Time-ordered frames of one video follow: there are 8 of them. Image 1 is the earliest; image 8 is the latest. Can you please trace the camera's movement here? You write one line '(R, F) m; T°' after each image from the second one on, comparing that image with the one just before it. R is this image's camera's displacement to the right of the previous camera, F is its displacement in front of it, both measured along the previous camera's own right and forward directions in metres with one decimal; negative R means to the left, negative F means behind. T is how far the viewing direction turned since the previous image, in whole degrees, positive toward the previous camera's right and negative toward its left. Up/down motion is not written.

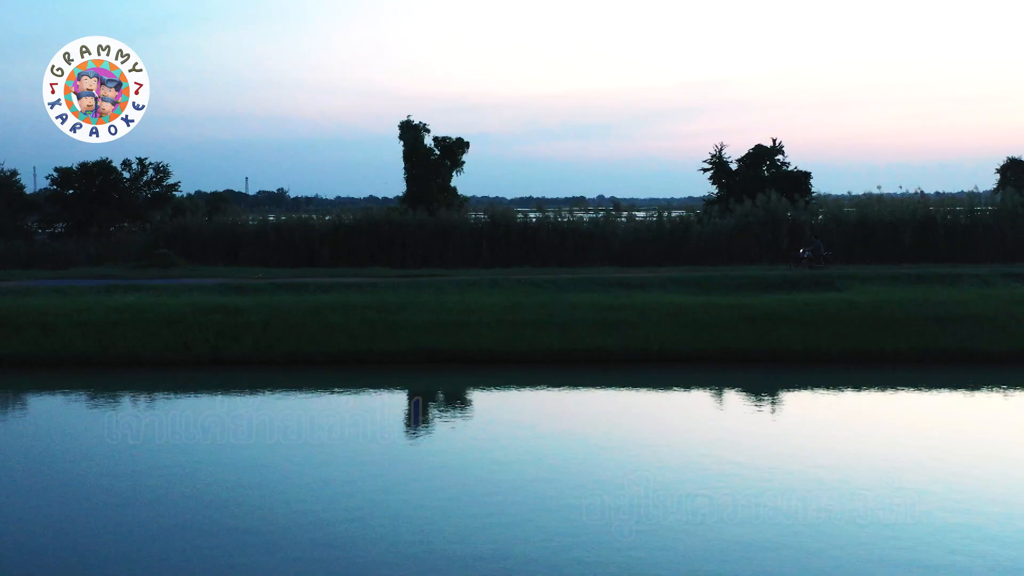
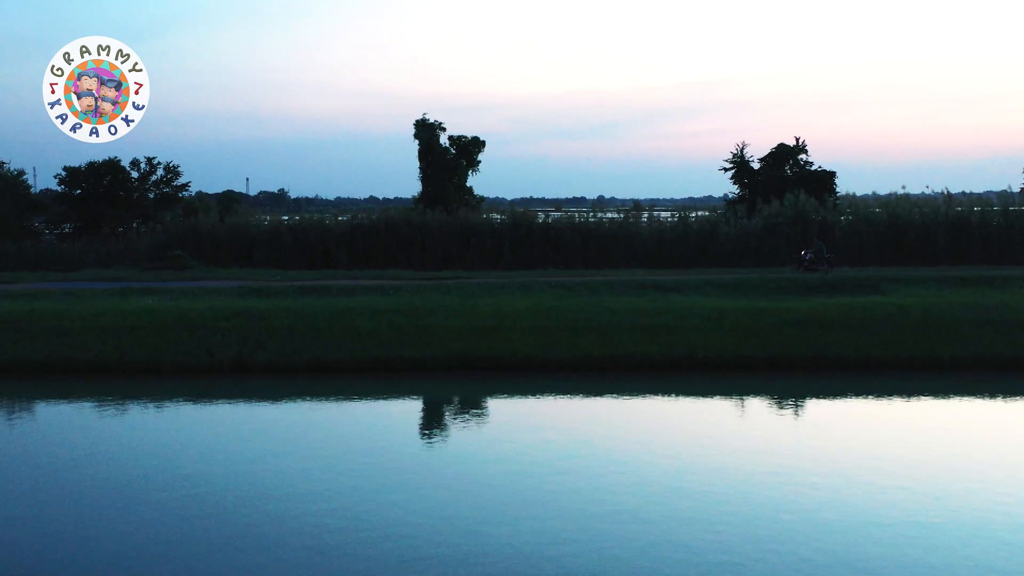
(-0.7, +0.7) m; 0°
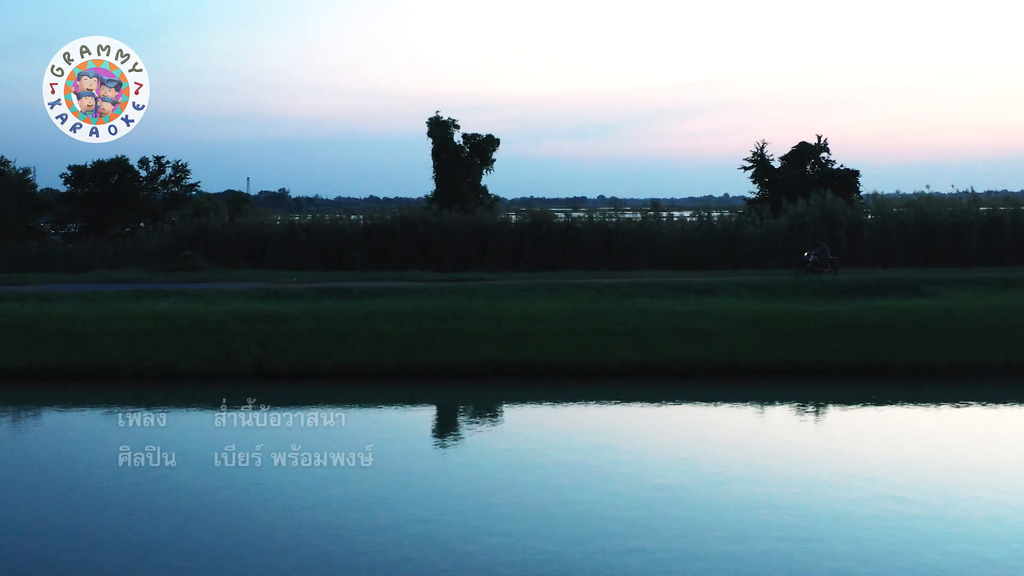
(-0.6, +0.7) m; 0°
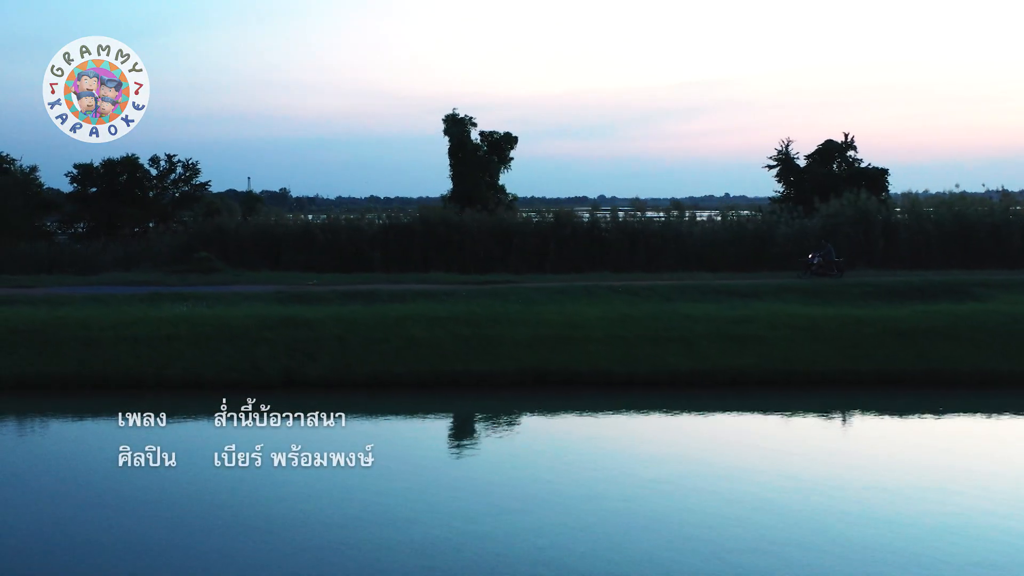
(-0.7, +0.8) m; 0°
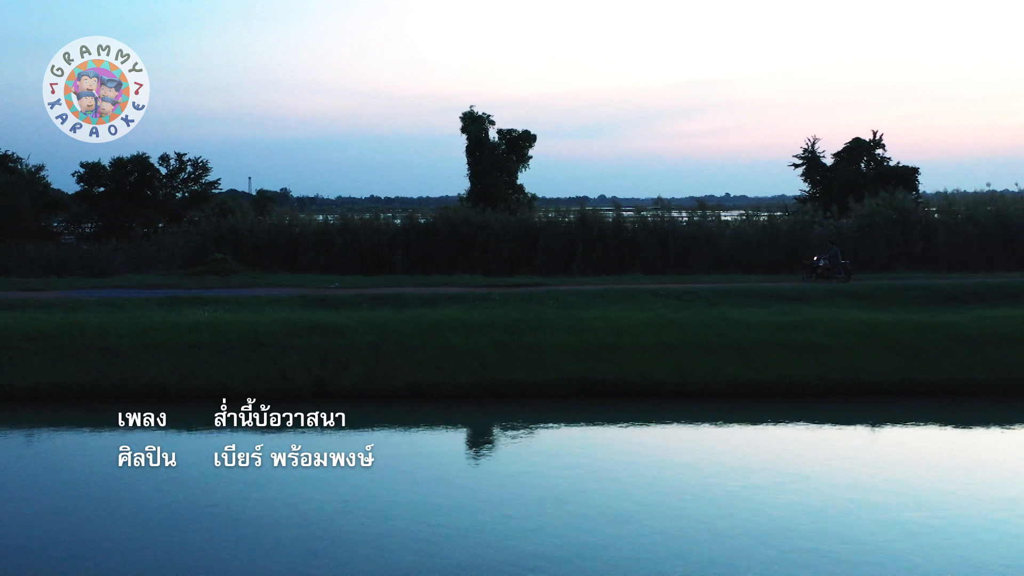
(-0.7, +0.8) m; 0°
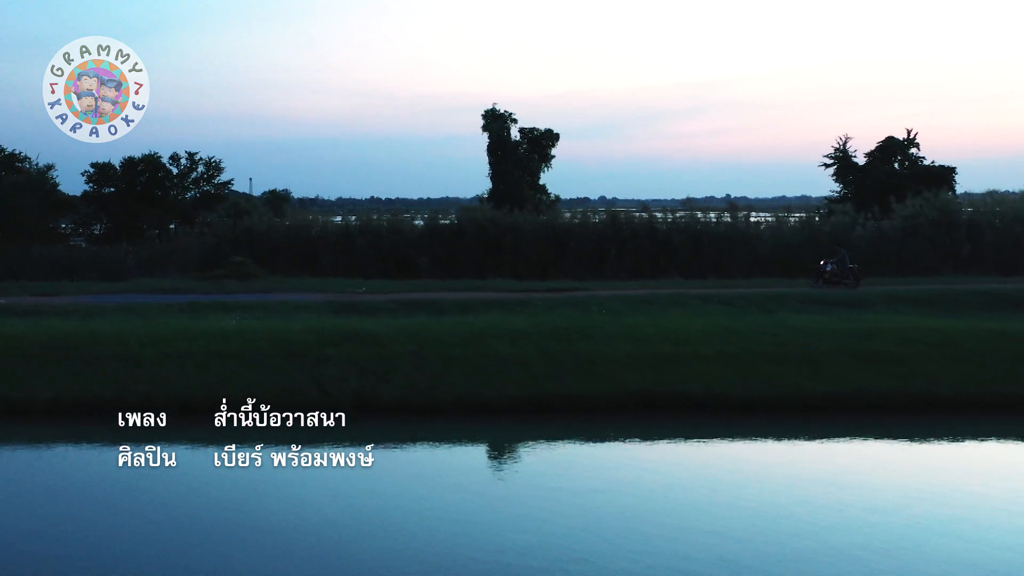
(-0.8, +0.9) m; 0°
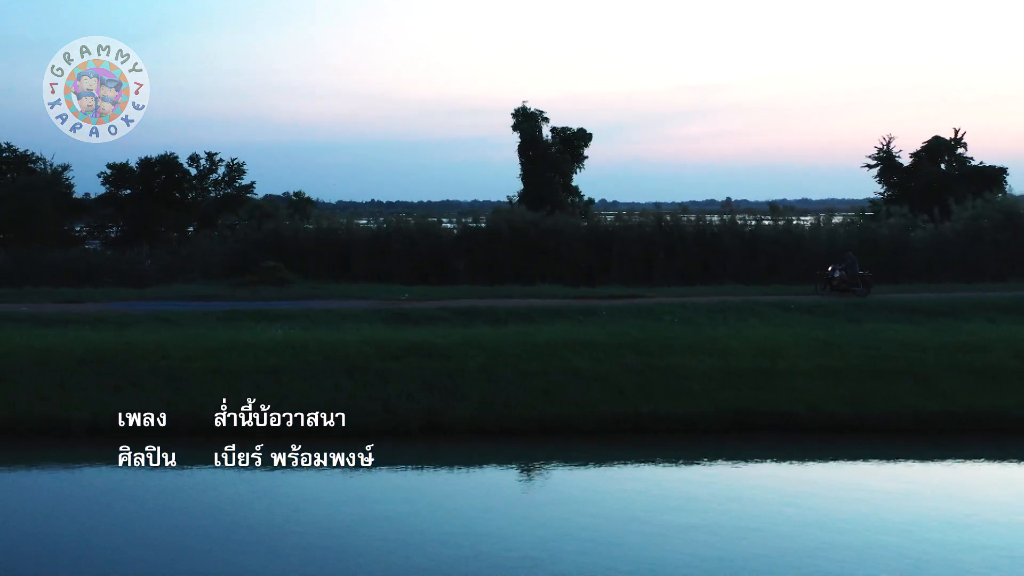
(-1.1, +1.1) m; 0°
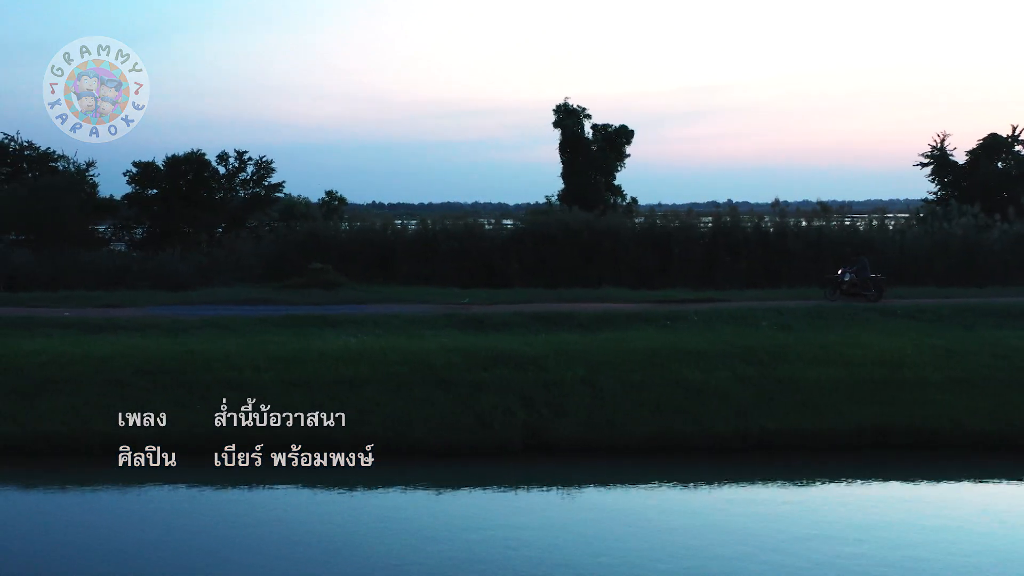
(-1.4, +1.0) m; 0°
